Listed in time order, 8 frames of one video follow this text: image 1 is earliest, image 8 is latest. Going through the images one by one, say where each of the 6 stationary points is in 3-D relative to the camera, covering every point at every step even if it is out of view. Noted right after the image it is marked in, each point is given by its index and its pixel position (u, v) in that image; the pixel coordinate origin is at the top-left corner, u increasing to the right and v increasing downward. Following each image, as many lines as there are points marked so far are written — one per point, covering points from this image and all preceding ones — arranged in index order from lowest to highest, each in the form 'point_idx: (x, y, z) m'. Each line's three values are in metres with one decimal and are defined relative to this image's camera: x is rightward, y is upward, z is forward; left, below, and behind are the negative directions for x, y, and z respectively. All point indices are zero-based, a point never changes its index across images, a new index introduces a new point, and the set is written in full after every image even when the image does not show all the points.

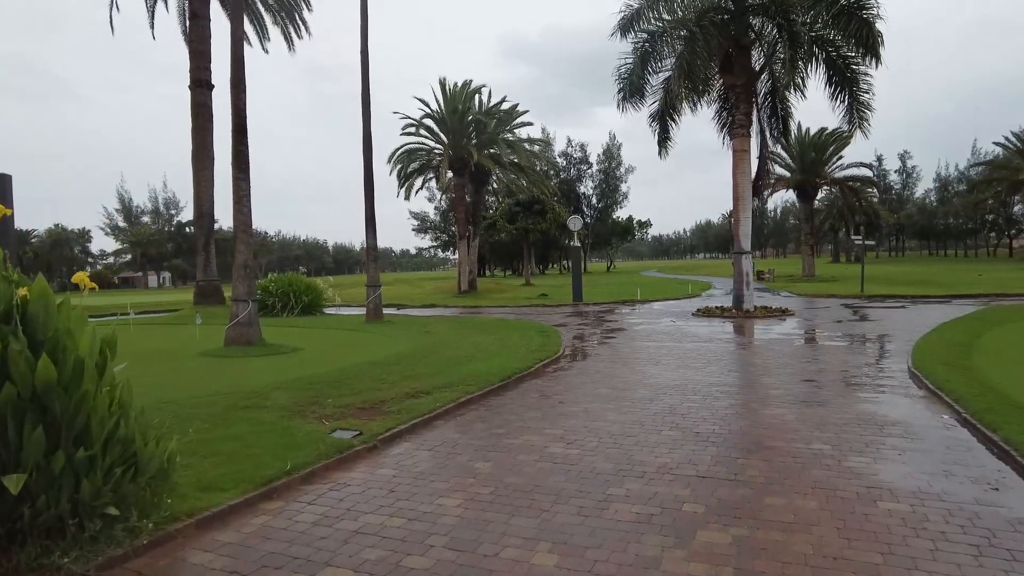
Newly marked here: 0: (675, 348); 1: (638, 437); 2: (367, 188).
0: (+3.2, -1.2, +13.2) m
1: (+1.2, -1.5, +6.5) m
2: (-4.3, +3.0, +19.6) m
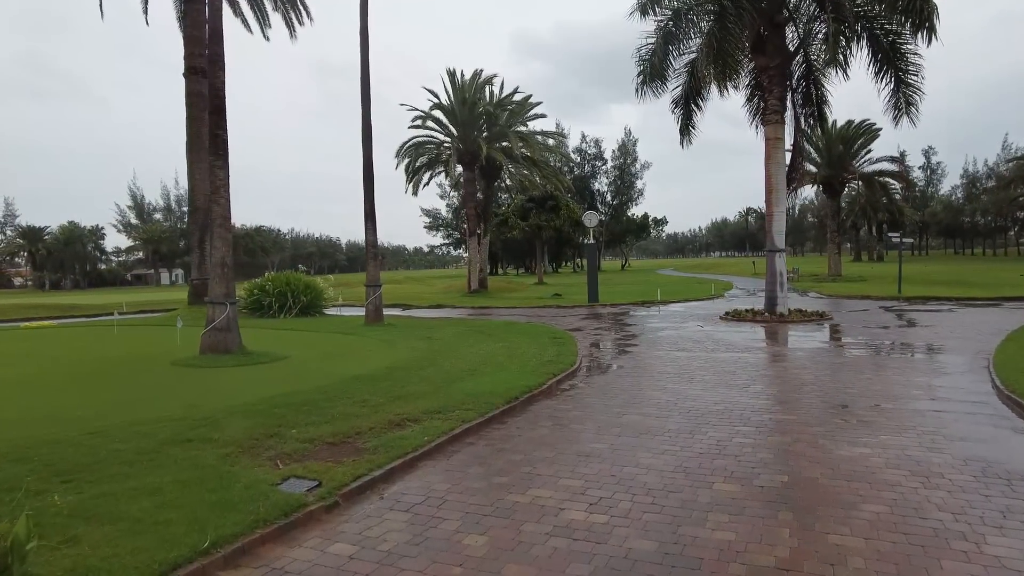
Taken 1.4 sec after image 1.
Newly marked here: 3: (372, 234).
0: (+3.4, -1.2, +11.6) m
1: (+1.3, -1.5, +4.9) m
2: (-4.0, +3.0, +18.1) m
3: (-3.8, +1.5, +18.2) m
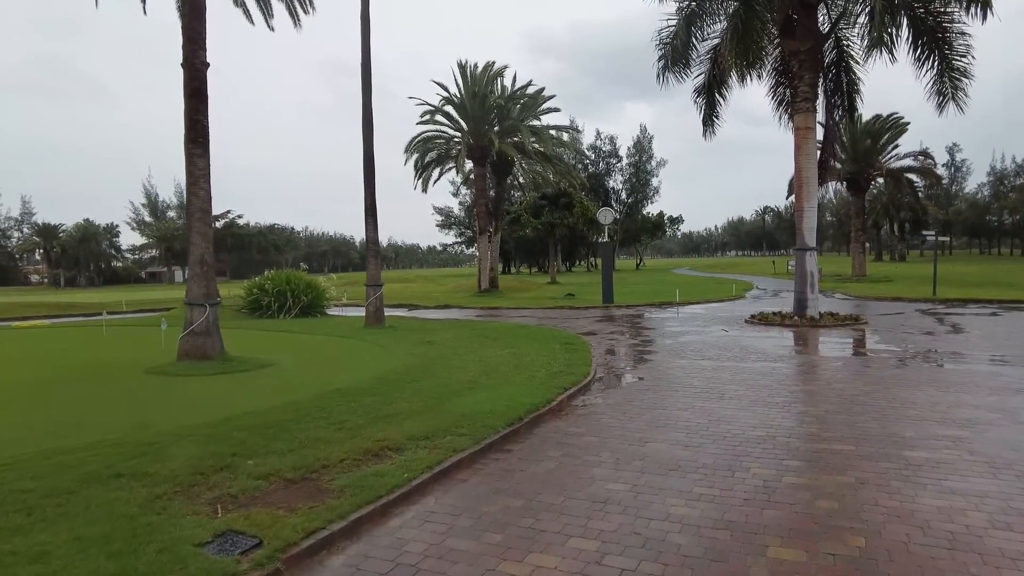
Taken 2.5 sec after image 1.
0: (+3.5, -1.3, +10.4) m
1: (+1.2, -1.6, +3.7) m
2: (-3.7, +3.0, +17.0) m
3: (-3.6, +1.5, +17.1) m
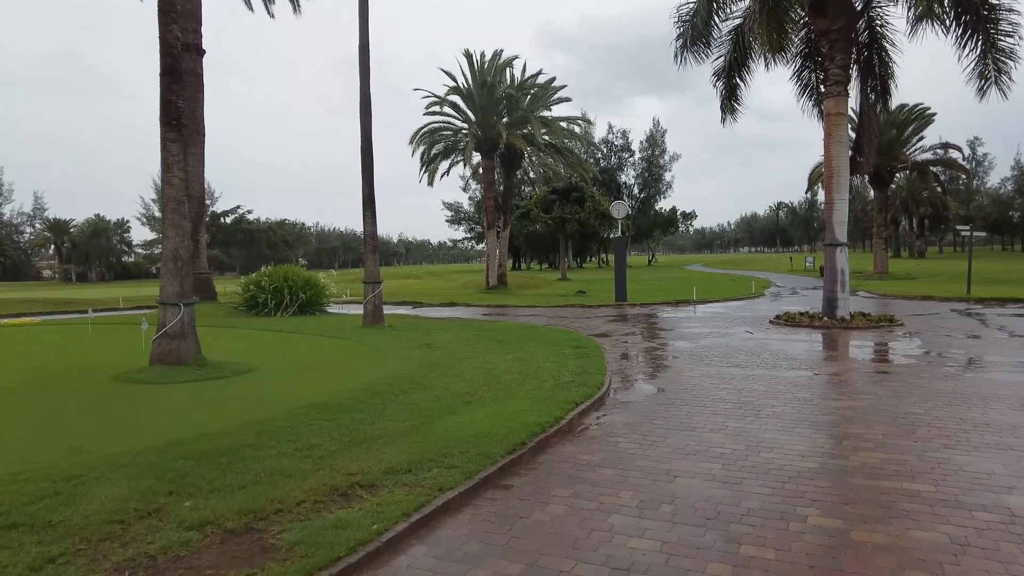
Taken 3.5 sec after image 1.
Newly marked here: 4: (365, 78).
0: (+3.6, -1.3, +9.2) m
1: (+1.2, -1.6, +2.6) m
2: (-3.5, +3.0, +16.0) m
3: (-3.4, +1.6, +16.0) m
4: (-3.6, +5.1, +16.3) m
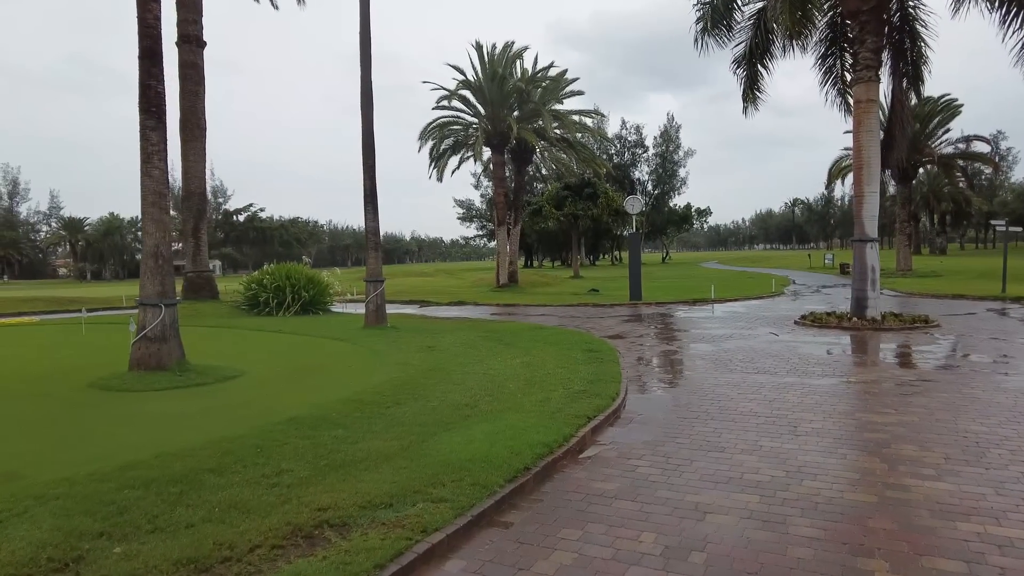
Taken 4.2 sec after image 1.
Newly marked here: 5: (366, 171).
0: (+3.7, -1.3, +8.3) m
1: (+1.1, -1.6, +1.8) m
2: (-3.3, +3.1, +15.2) m
3: (-3.2, +1.6, +15.3) m
4: (-3.4, +5.2, +15.5) m
5: (-3.4, +2.7, +15.3) m
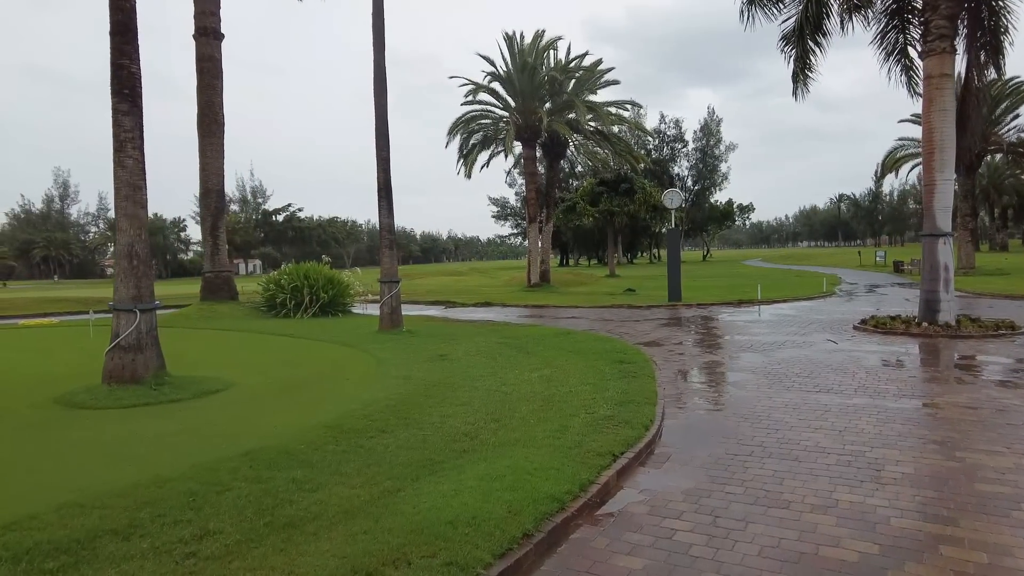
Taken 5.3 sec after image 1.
0: (+3.8, -1.3, +6.9) m
1: (+0.9, -1.7, +0.5) m
2: (-2.8, +3.0, +14.1) m
3: (-2.7, +1.6, +14.2) m
4: (-2.8, +5.2, +14.4) m
5: (-2.8, +2.7, +14.2) m
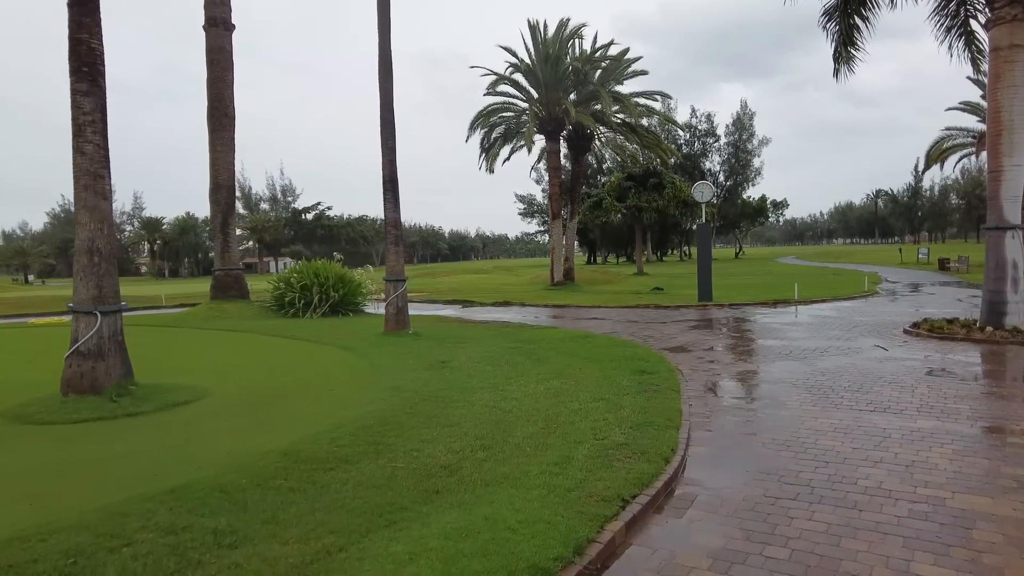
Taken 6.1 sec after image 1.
0: (+3.8, -1.3, +5.7) m
1: (+0.6, -1.7, -0.6) m
2: (-2.5, +3.1, +13.2) m
3: (-2.4, +1.6, +13.3) m
4: (-2.5, +5.2, +13.5) m
5: (-2.5, +2.7, +13.2) m
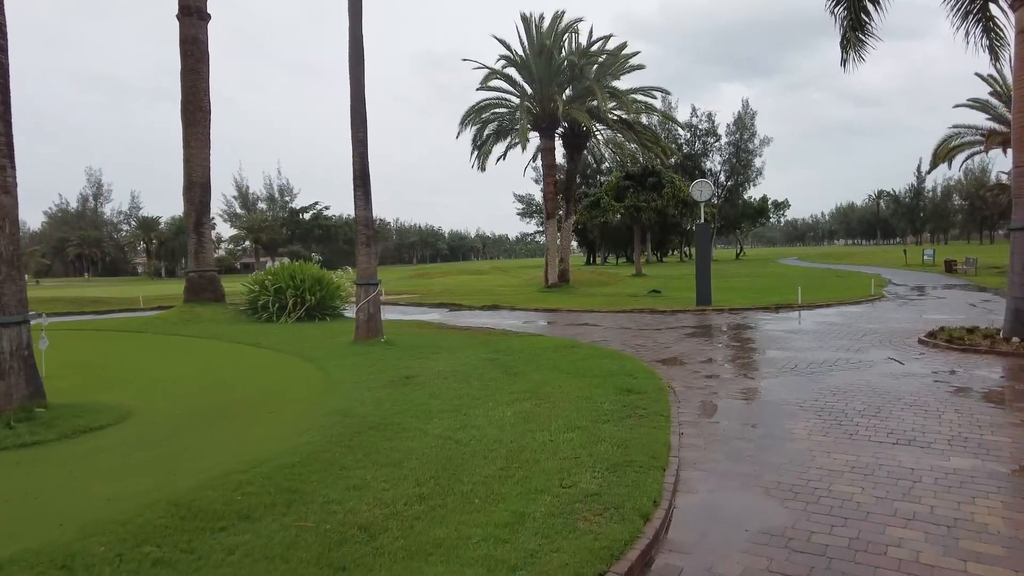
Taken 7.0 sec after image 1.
0: (+3.4, -1.4, +4.7) m
1: (+0.2, -1.8, -1.6) m
2: (-2.8, +3.0, +12.2) m
3: (-2.7, +1.5, +12.3) m
4: (-2.9, +5.1, +12.5) m
5: (-2.9, +2.6, +12.2) m
